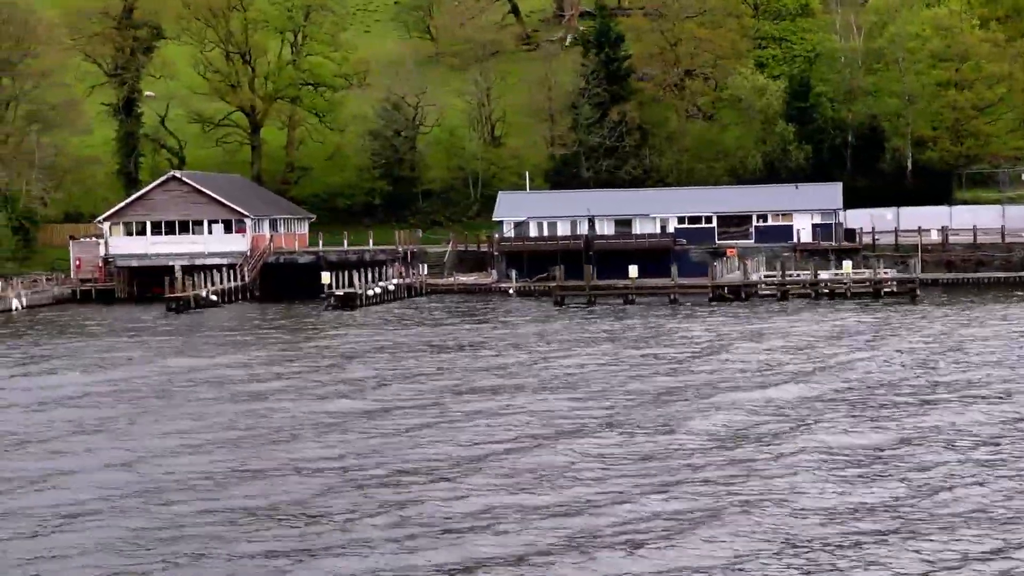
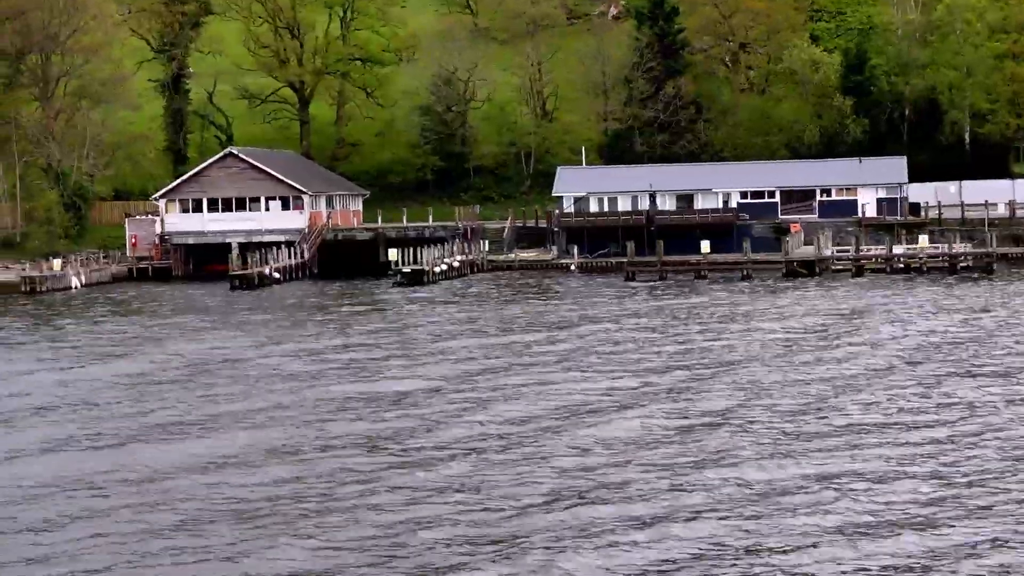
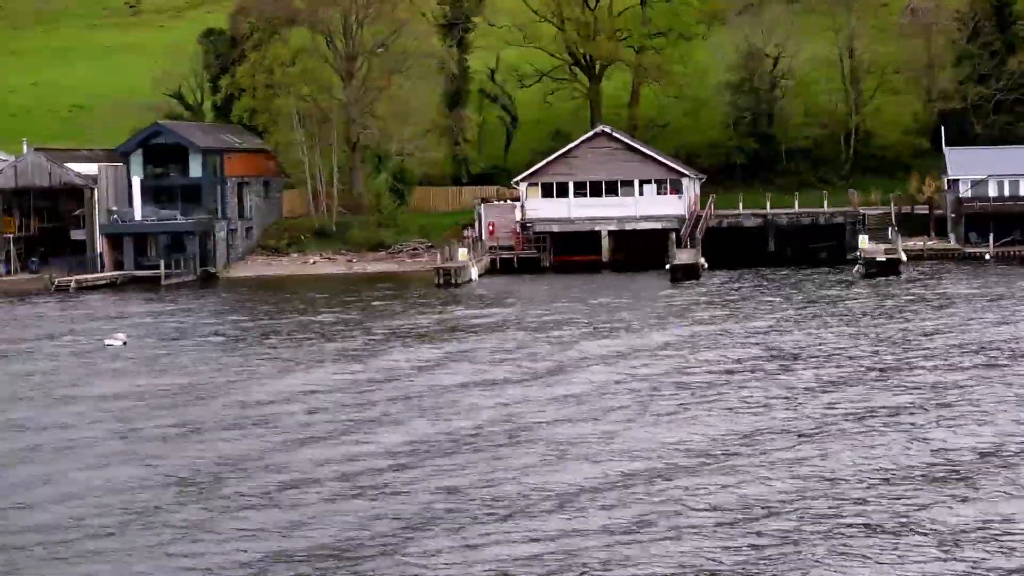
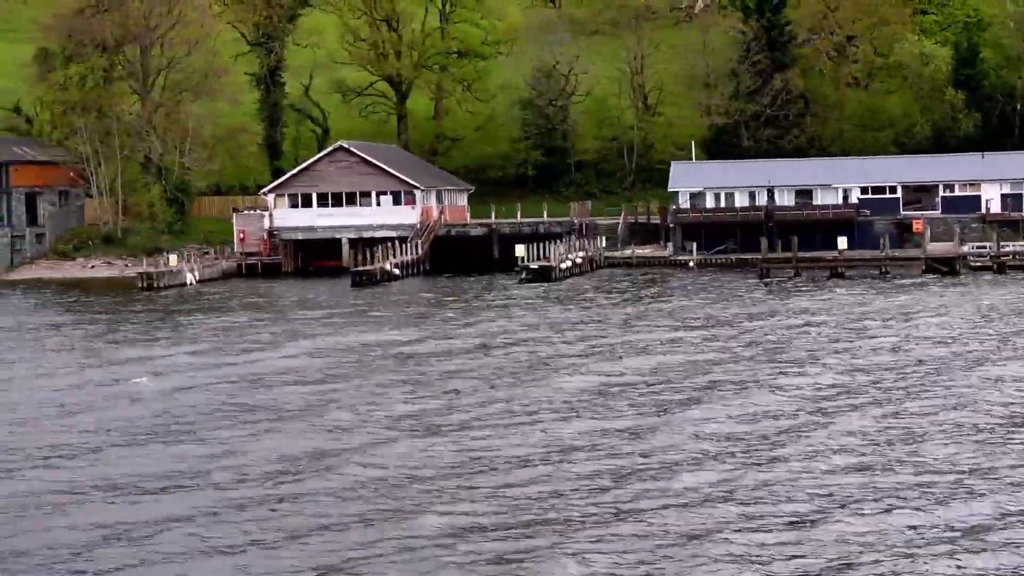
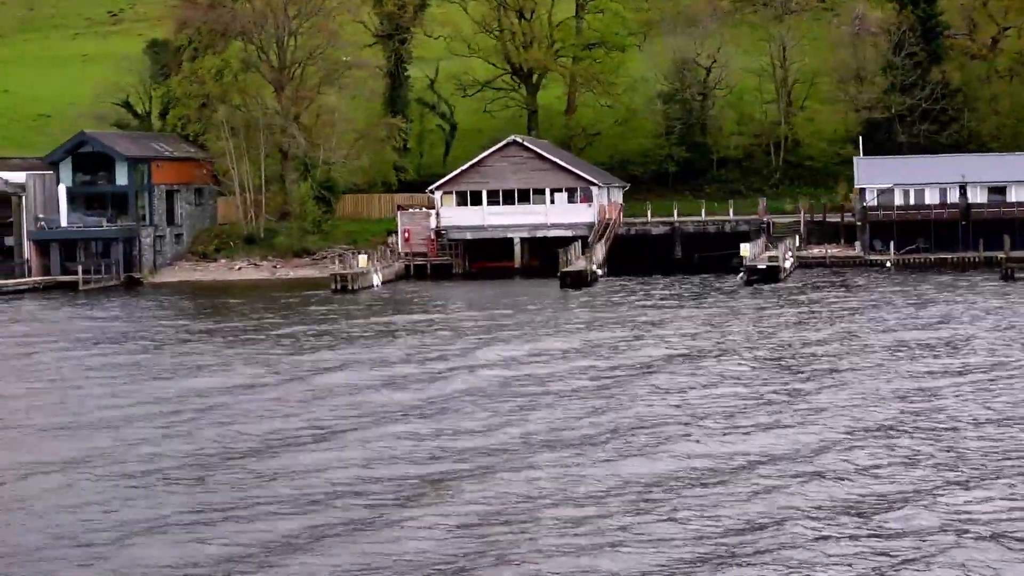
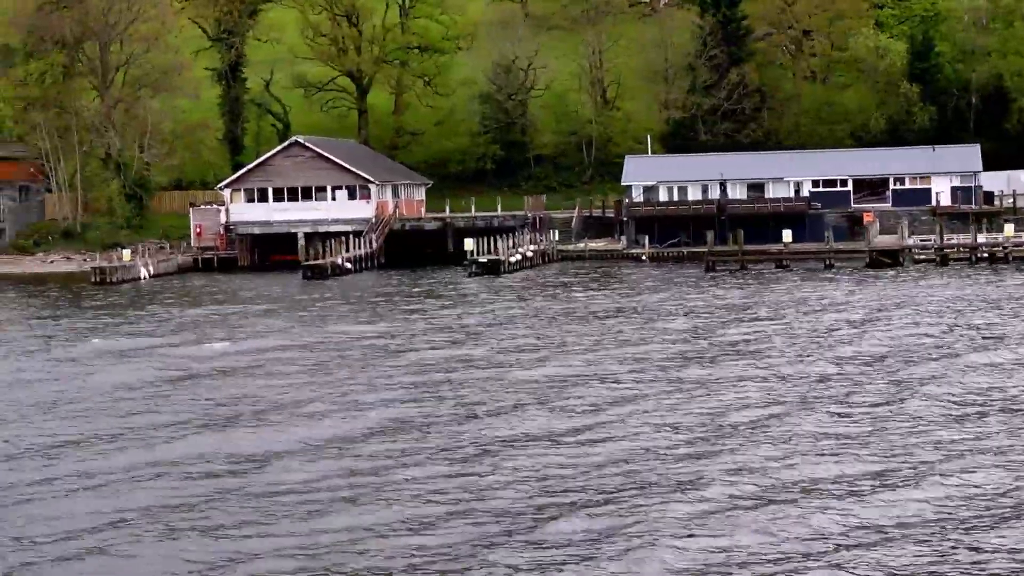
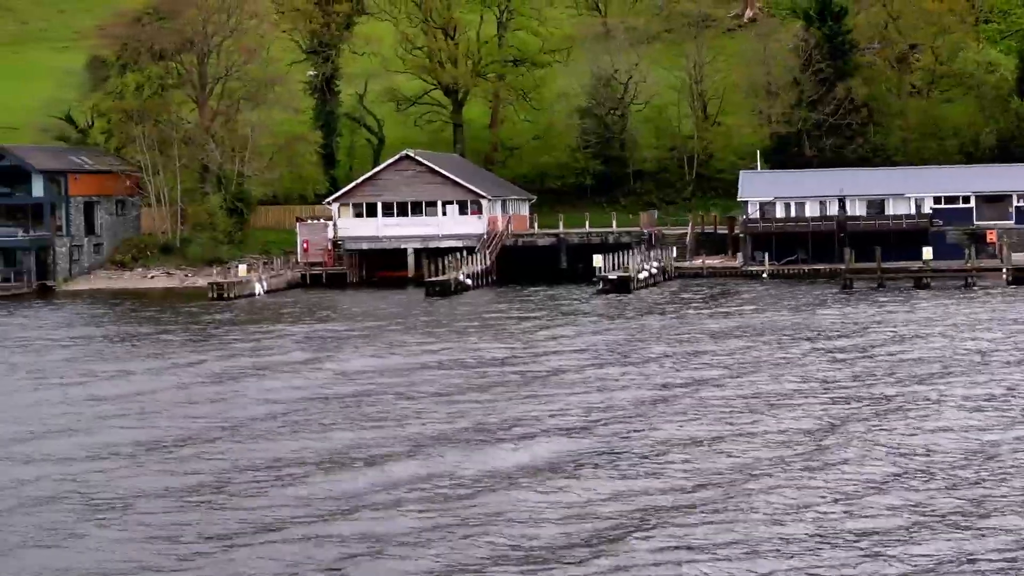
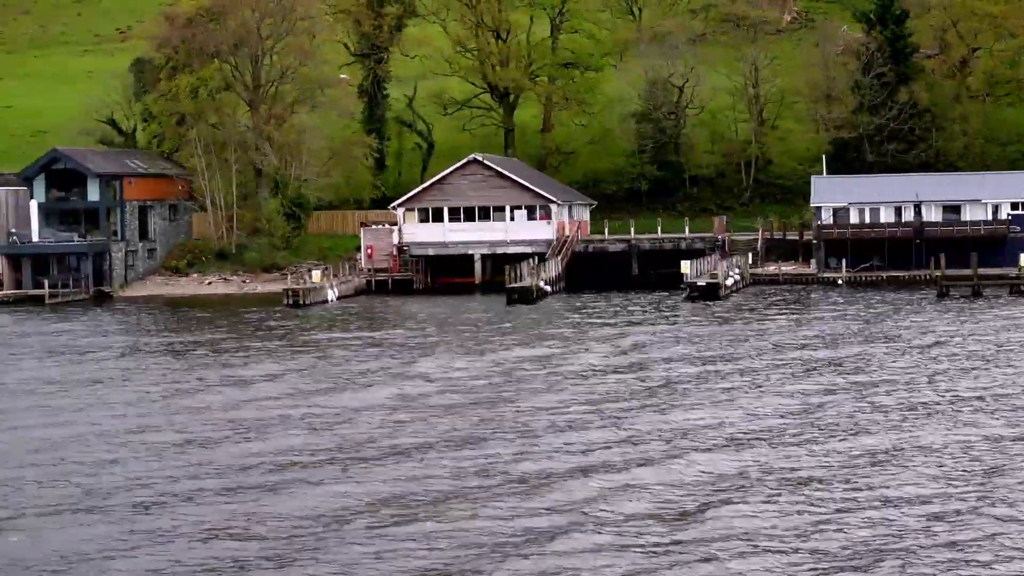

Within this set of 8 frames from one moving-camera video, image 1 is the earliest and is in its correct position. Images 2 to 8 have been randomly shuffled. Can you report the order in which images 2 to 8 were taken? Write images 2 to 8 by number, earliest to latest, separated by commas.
2, 6, 4, 7, 8, 5, 3
